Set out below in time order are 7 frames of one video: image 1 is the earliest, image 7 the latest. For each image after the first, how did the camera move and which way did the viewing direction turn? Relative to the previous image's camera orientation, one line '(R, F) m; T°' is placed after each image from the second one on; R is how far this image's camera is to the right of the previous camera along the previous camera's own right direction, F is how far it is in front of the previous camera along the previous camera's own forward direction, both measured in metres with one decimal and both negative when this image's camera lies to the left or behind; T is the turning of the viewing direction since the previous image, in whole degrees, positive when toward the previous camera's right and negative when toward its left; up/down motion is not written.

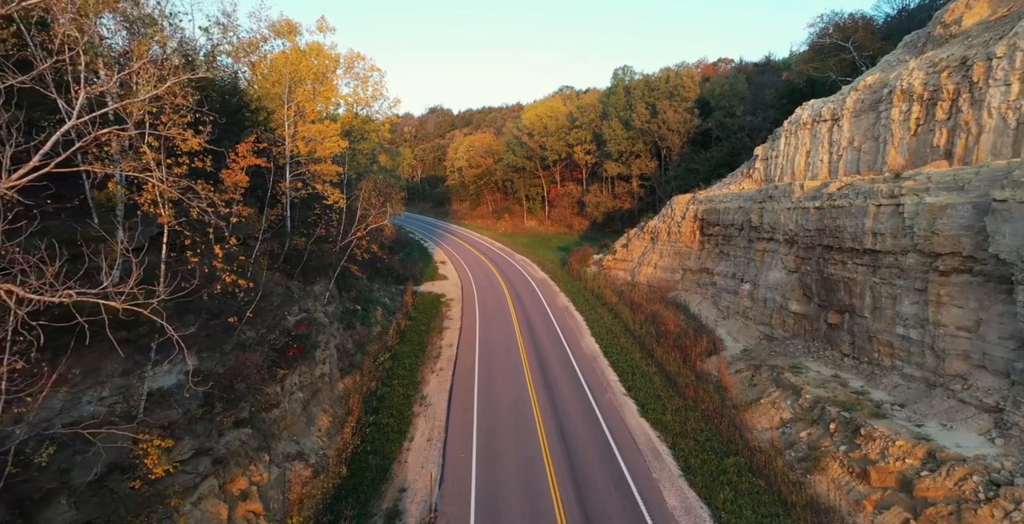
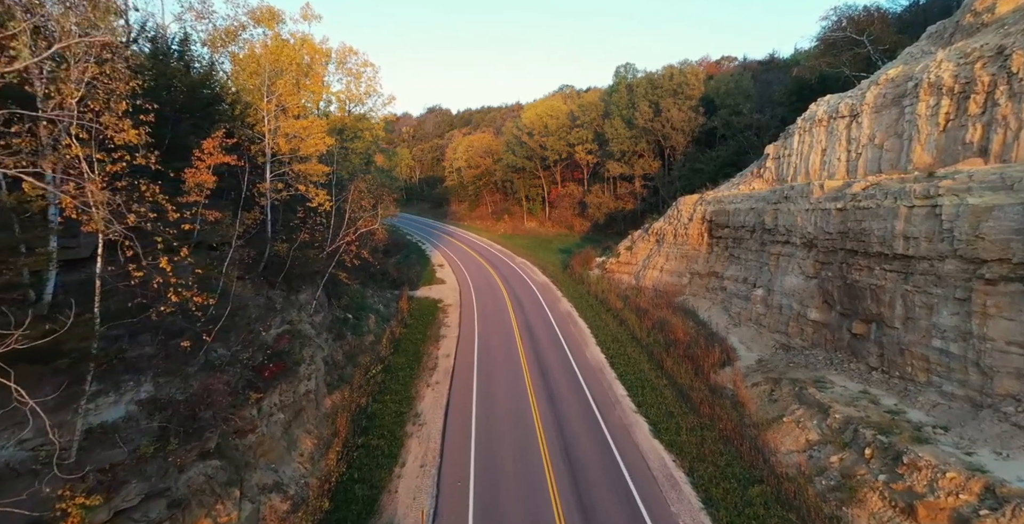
(0.0, +1.5) m; 0°
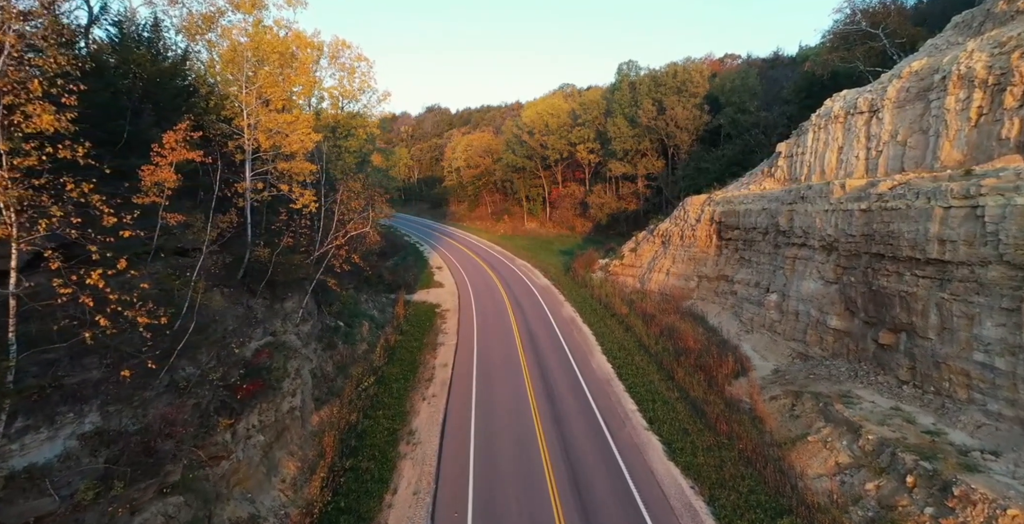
(-0.1, +1.4) m; 0°
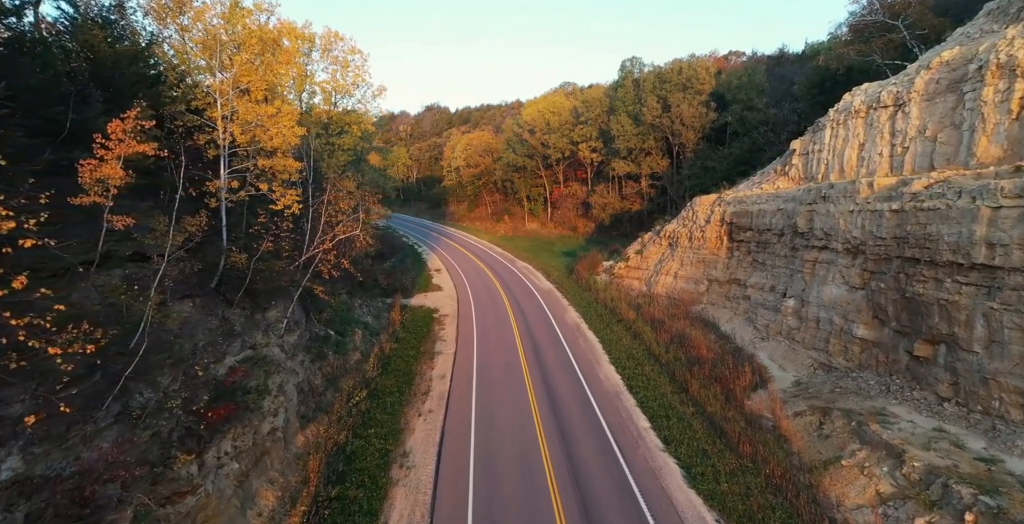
(-0.1, +1.5) m; 0°
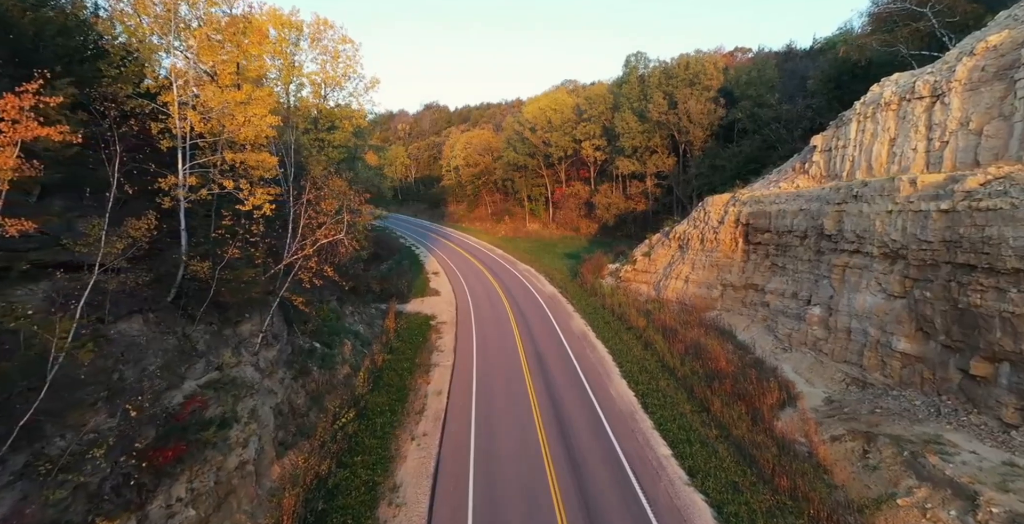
(-0.1, +2.0) m; 0°
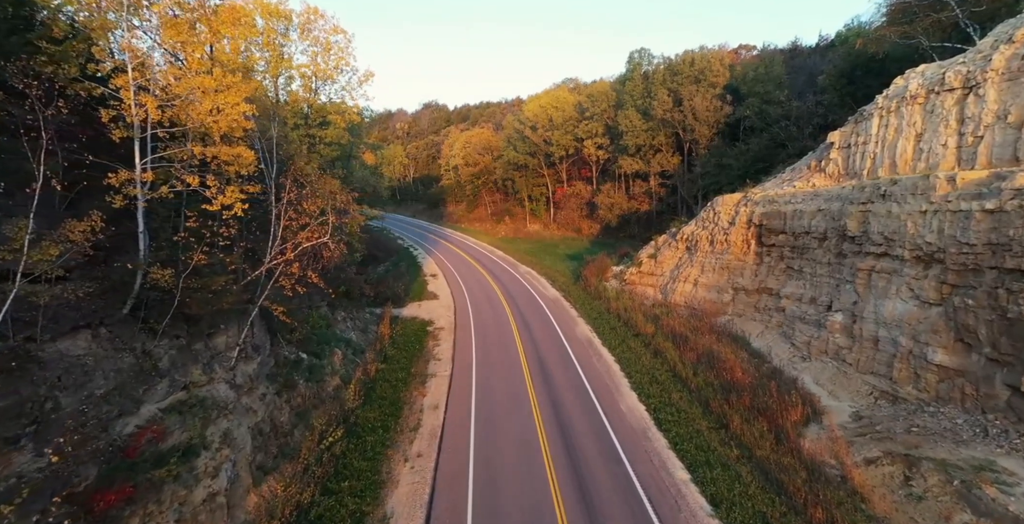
(-0.1, +1.5) m; 0°
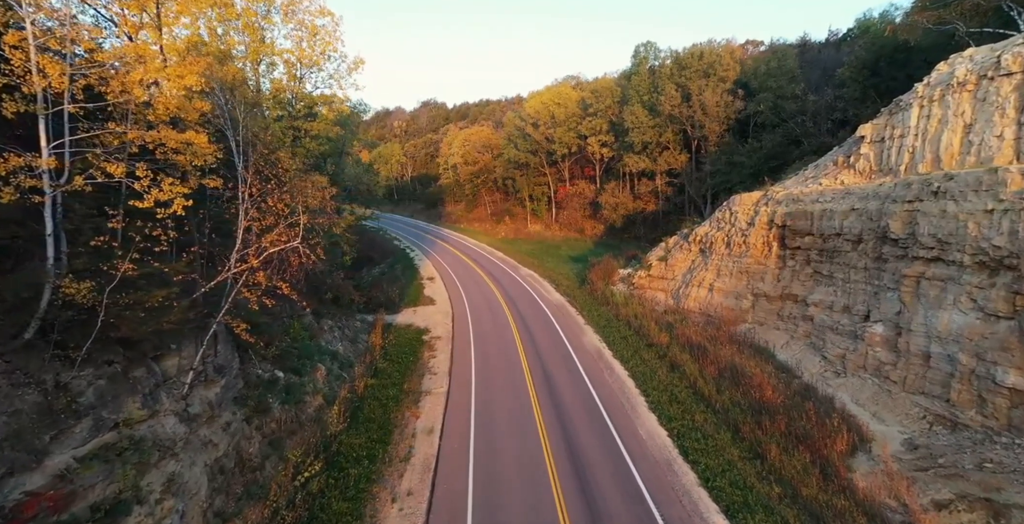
(-0.2, +2.3) m; 0°
